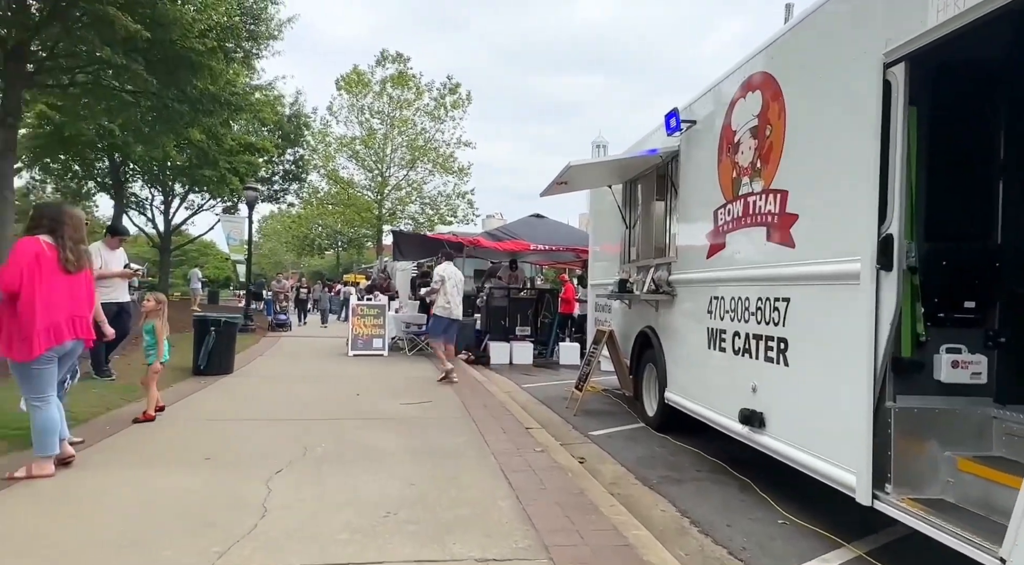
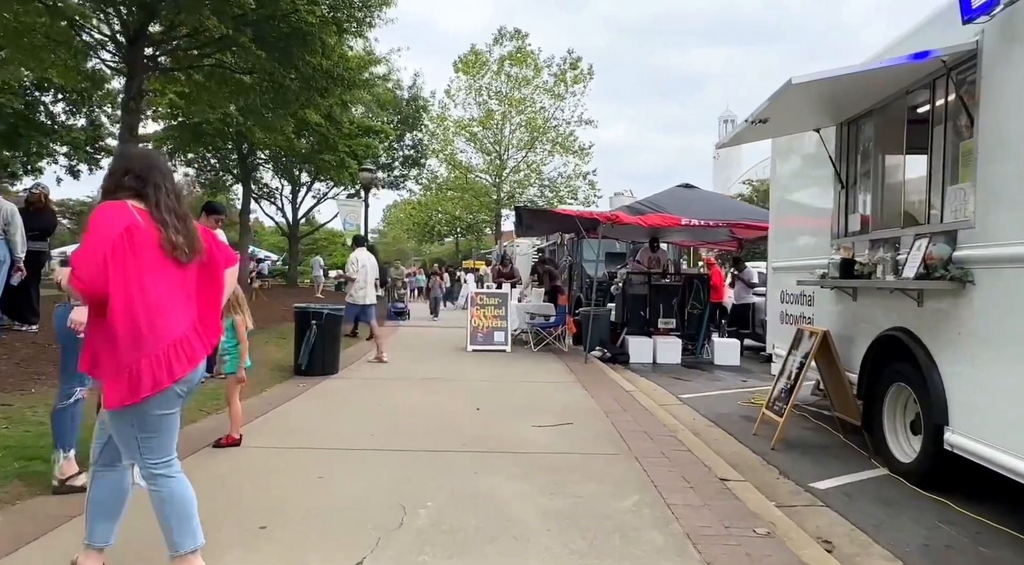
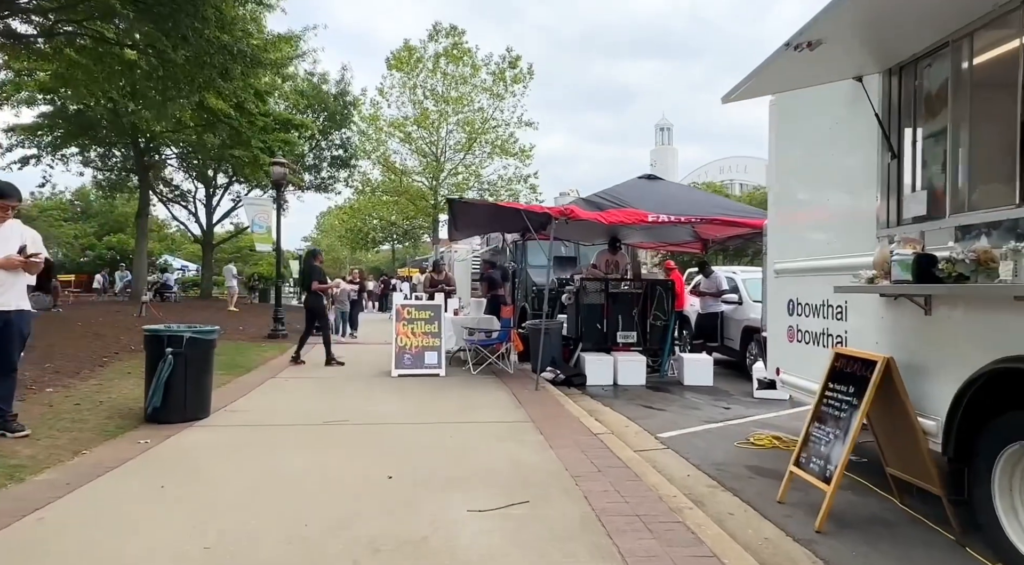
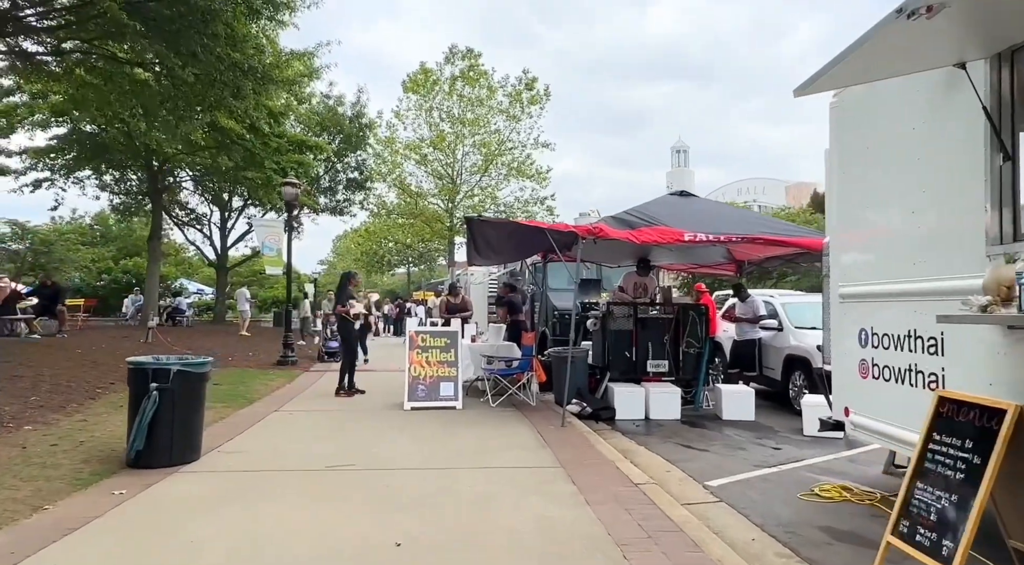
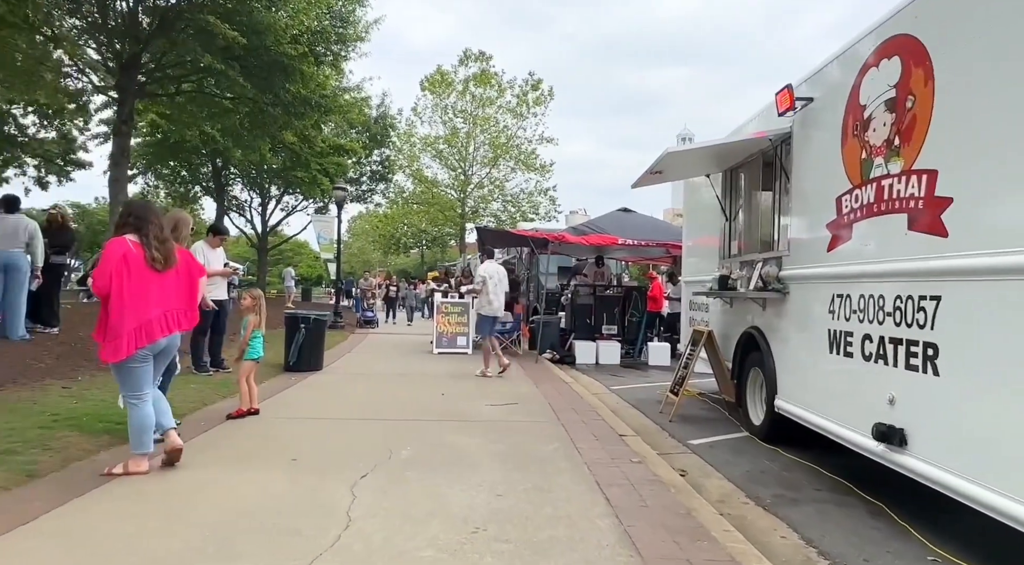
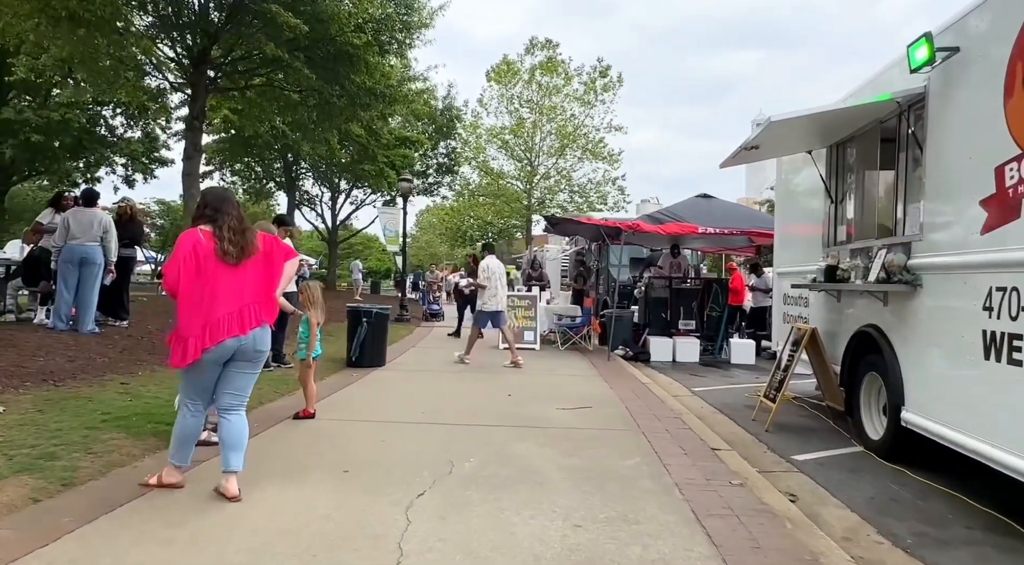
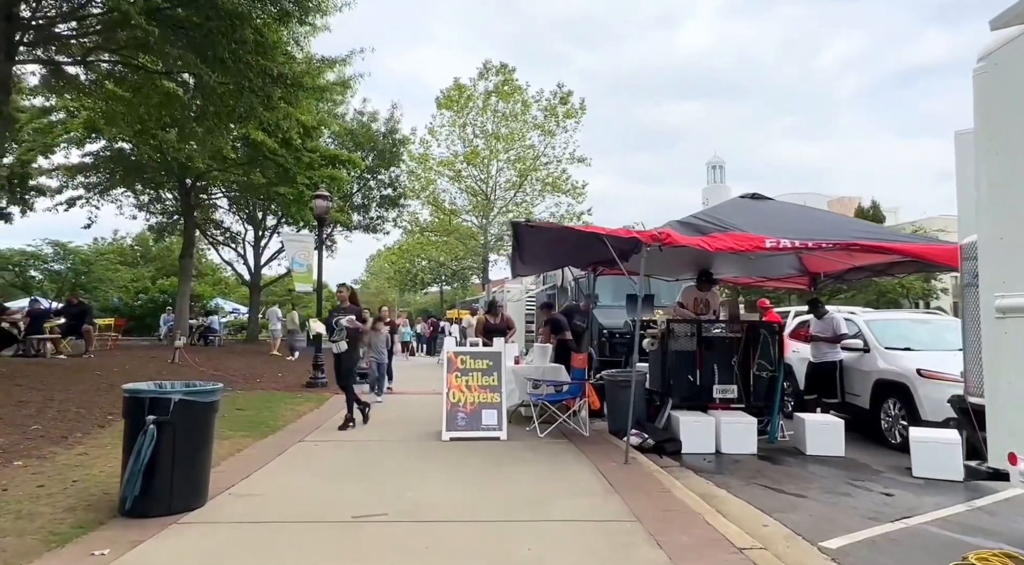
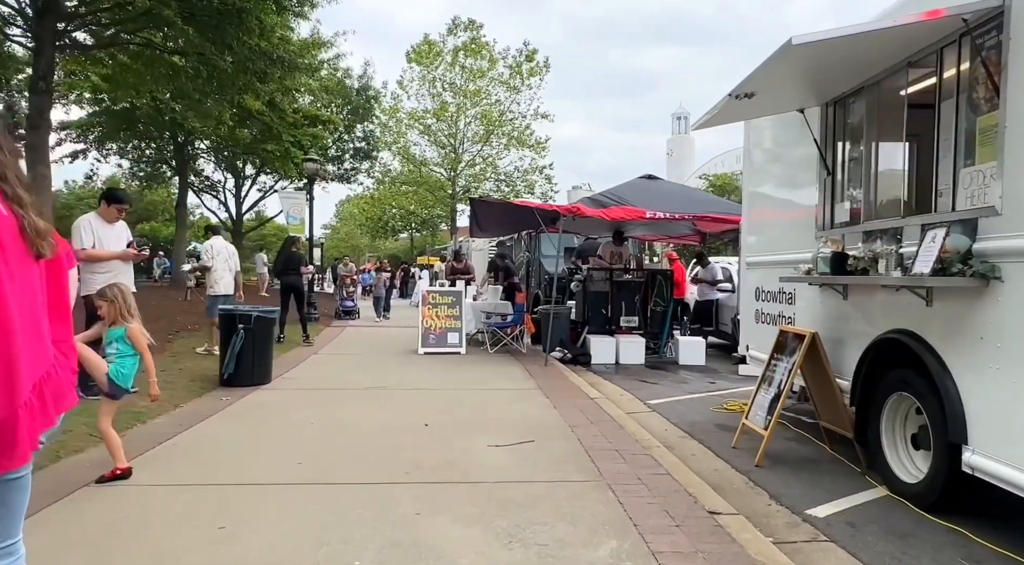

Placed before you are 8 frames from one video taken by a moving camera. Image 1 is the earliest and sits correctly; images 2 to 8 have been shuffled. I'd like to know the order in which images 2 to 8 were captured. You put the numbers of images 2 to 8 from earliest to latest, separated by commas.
5, 6, 2, 8, 3, 4, 7
